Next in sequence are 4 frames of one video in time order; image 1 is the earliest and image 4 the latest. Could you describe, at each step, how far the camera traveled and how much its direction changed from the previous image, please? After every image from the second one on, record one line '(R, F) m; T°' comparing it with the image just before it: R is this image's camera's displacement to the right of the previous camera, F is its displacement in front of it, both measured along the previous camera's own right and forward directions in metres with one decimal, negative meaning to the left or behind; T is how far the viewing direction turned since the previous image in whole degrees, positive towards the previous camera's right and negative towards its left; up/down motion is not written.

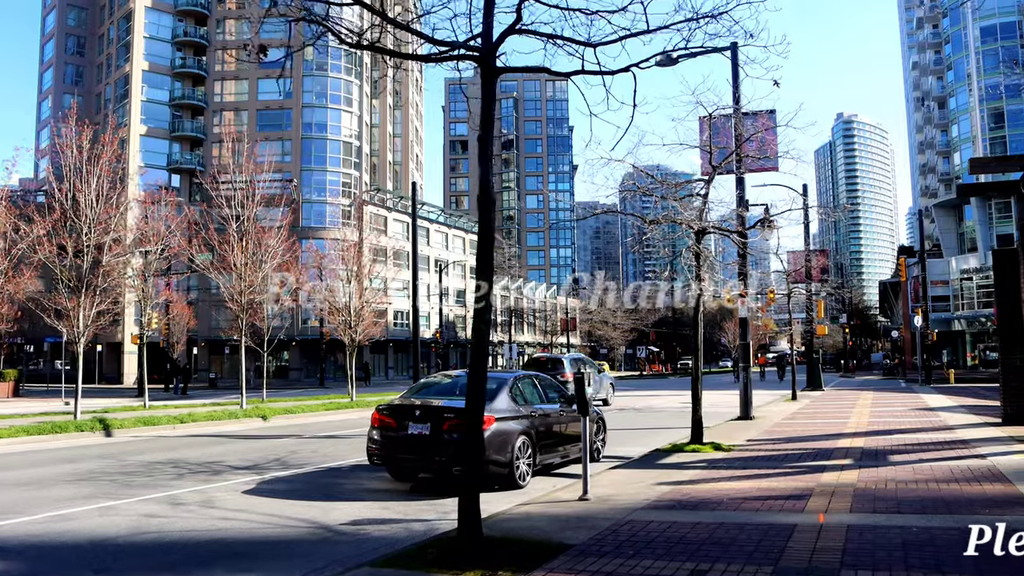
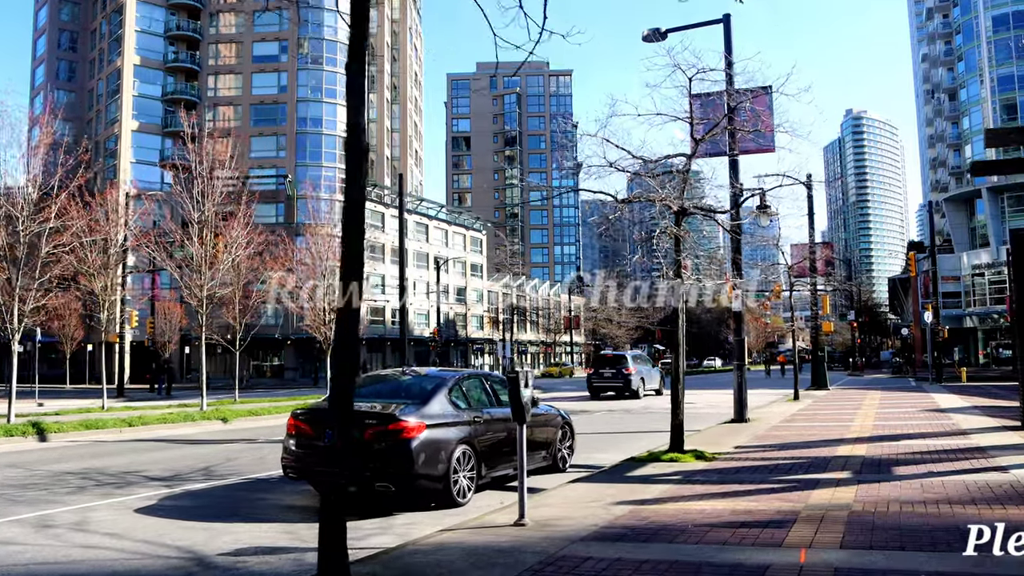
(+0.7, +1.3) m; -1°
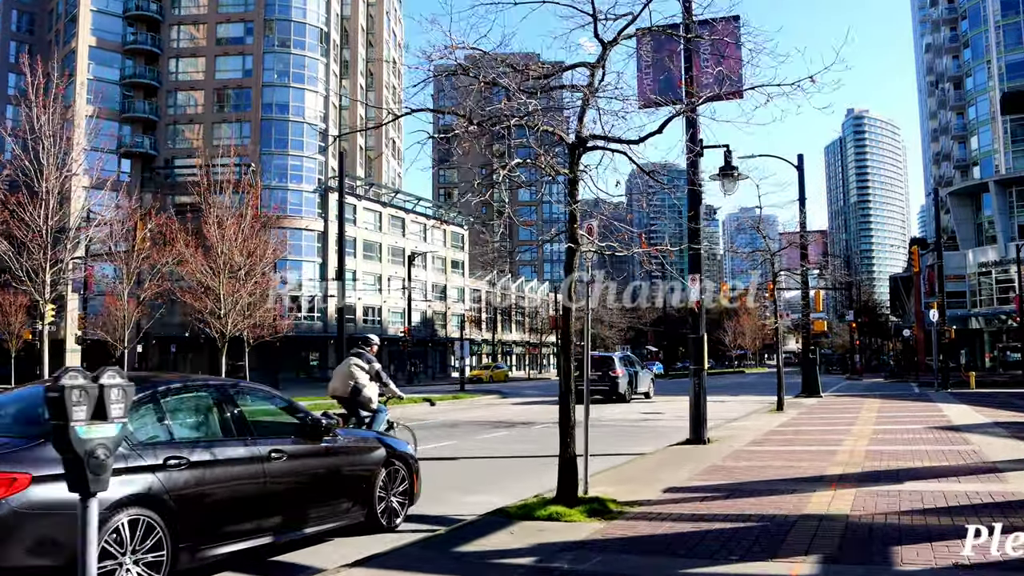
(+1.7, +3.3) m; 0°
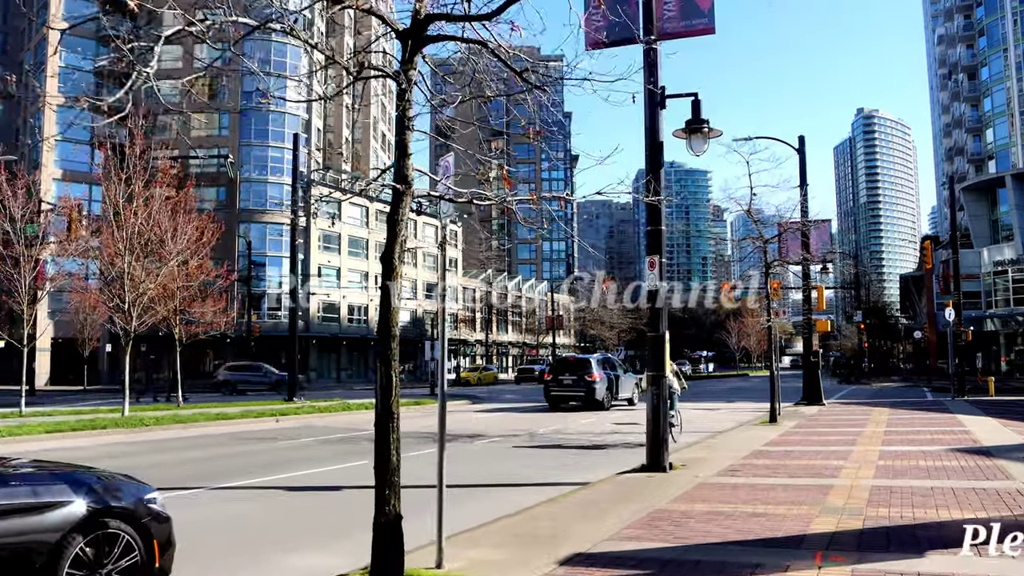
(+1.2, +2.5) m; -1°
